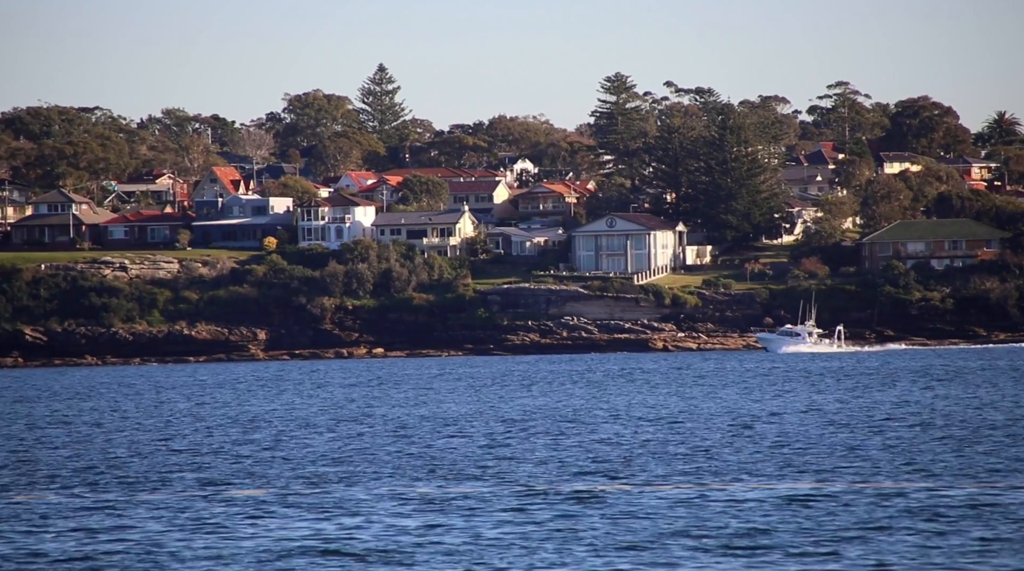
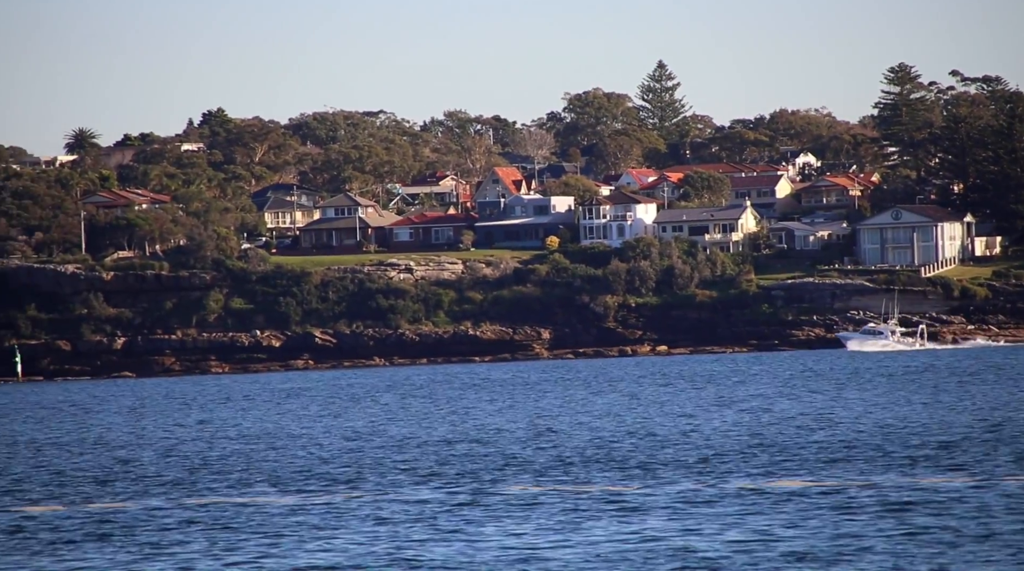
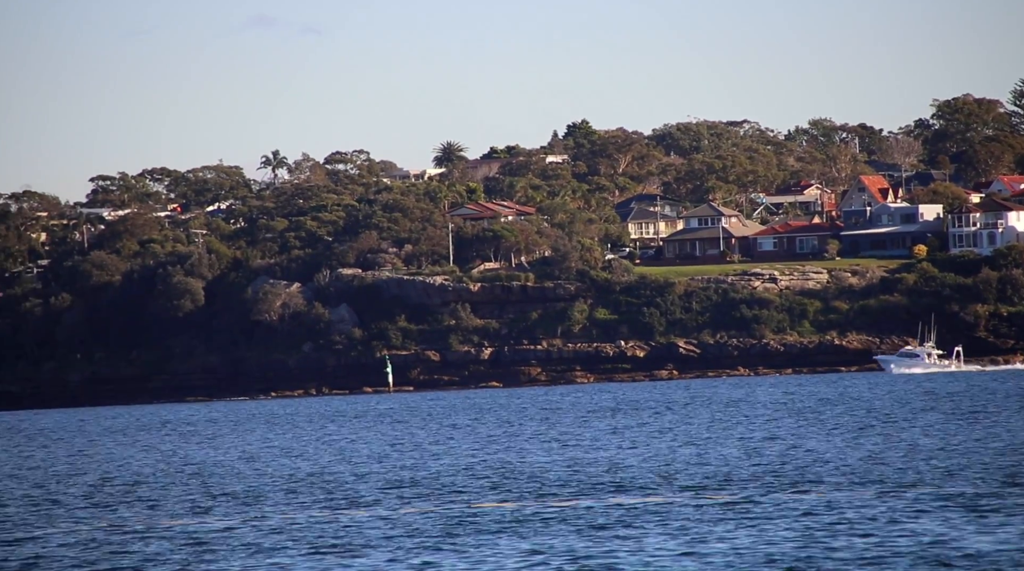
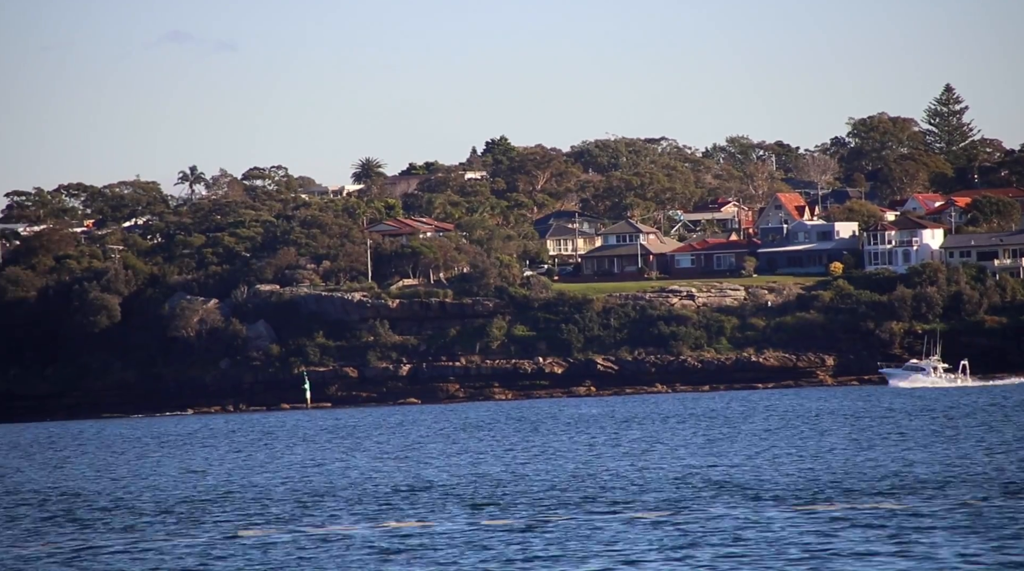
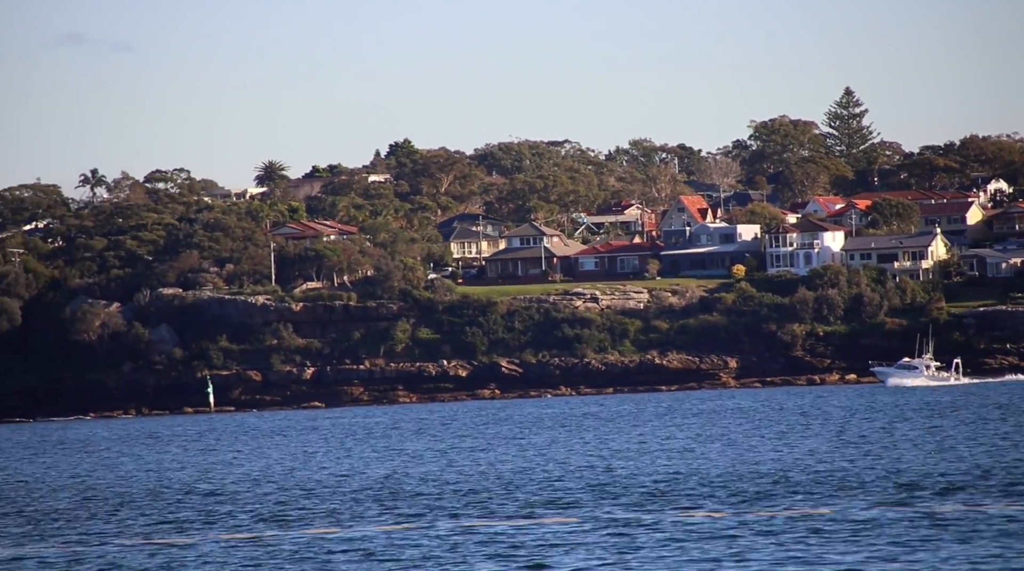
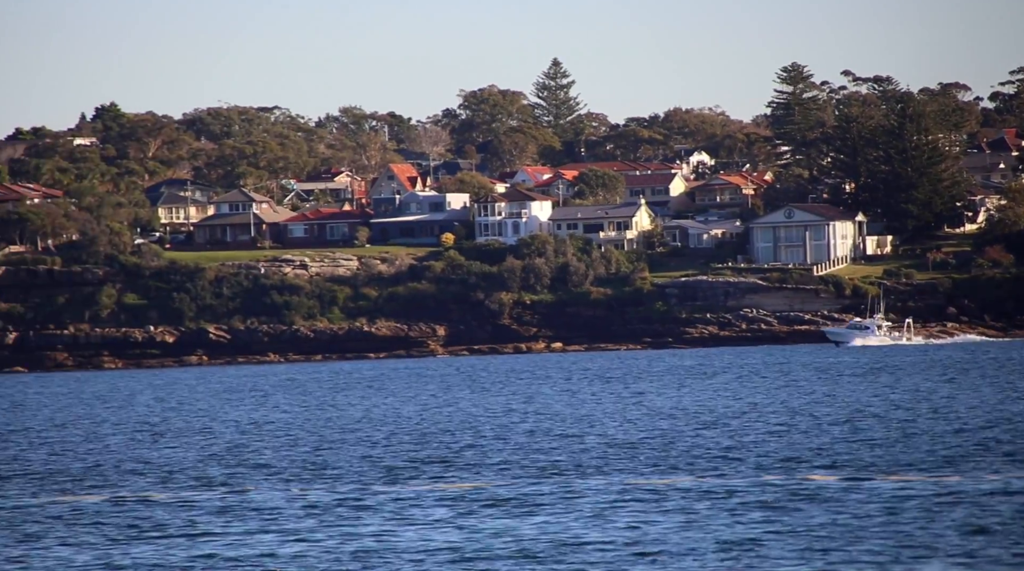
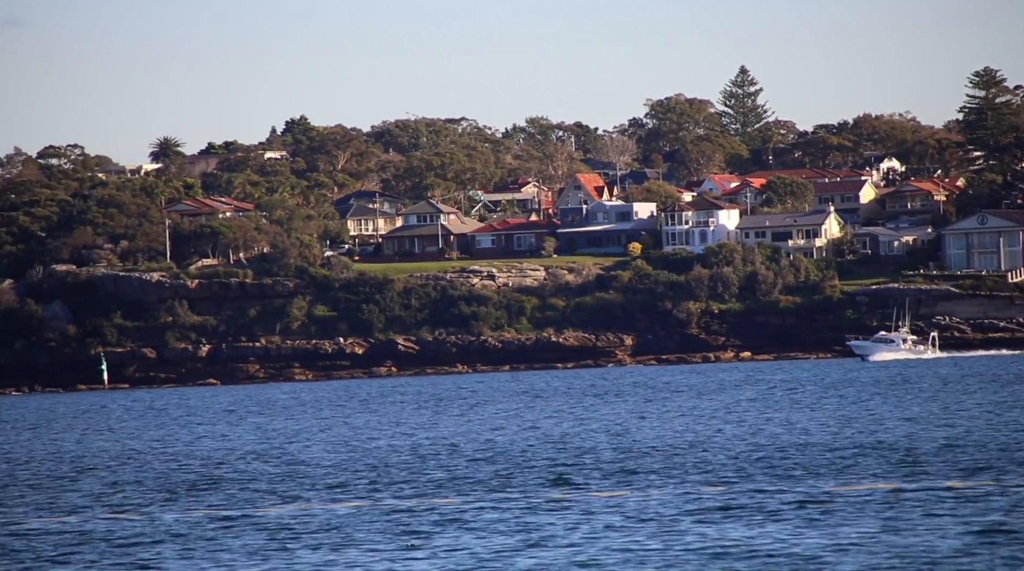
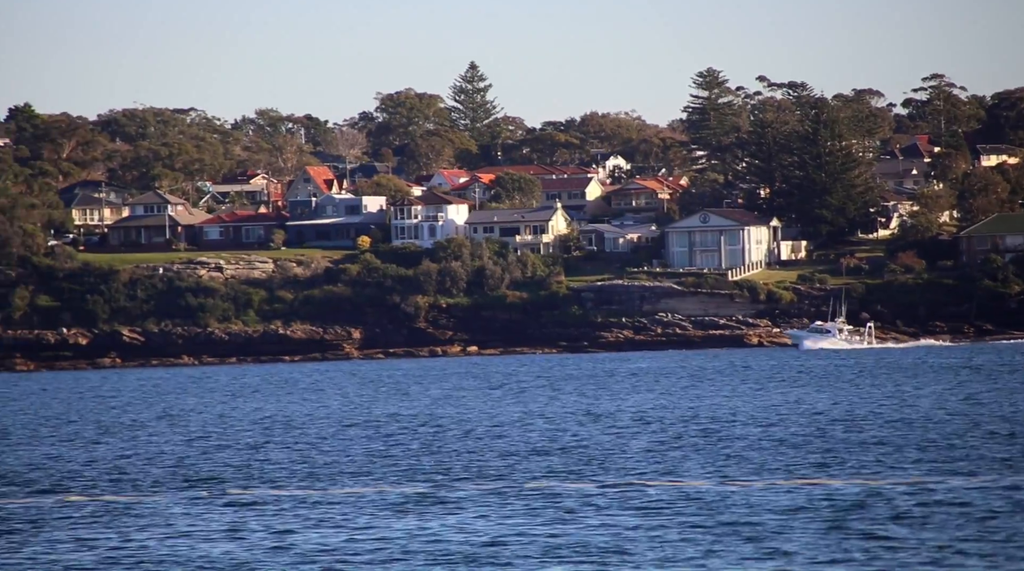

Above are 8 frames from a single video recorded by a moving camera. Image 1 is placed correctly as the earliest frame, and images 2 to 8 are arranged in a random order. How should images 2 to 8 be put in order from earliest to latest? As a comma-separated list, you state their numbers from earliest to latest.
8, 6, 2, 7, 5, 4, 3
